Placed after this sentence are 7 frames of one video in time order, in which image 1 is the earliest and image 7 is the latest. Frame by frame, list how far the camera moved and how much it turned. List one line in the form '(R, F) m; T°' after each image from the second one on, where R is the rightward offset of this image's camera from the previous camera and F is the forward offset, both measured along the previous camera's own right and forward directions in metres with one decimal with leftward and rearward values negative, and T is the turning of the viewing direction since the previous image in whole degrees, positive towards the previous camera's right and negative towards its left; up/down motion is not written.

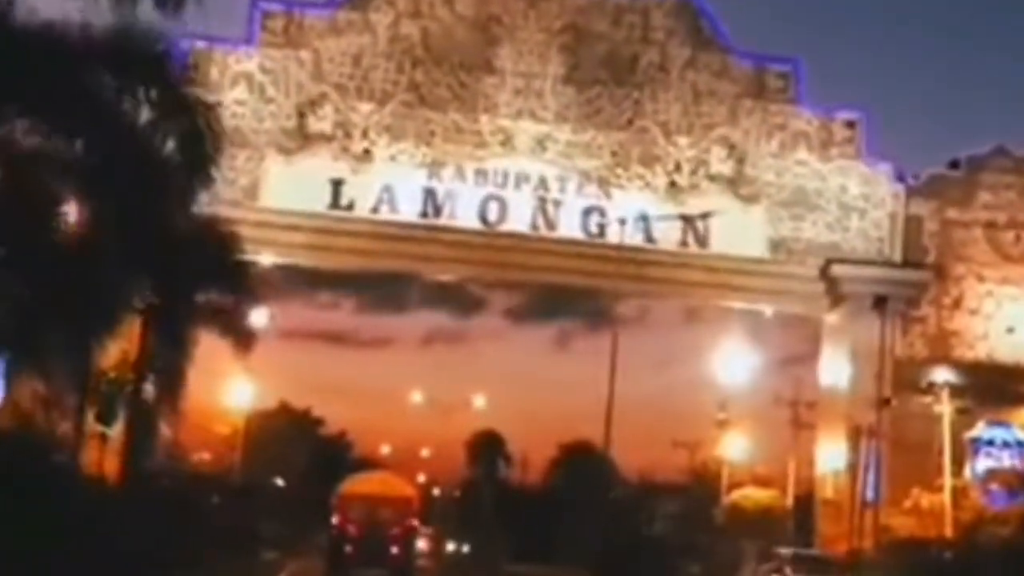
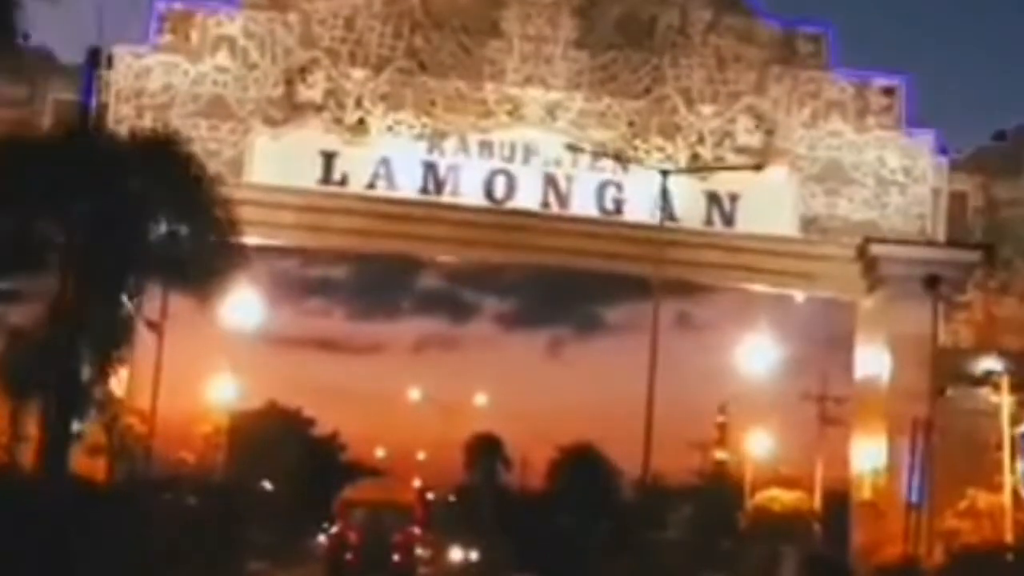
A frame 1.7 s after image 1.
(+0.1, +1.1) m; -1°
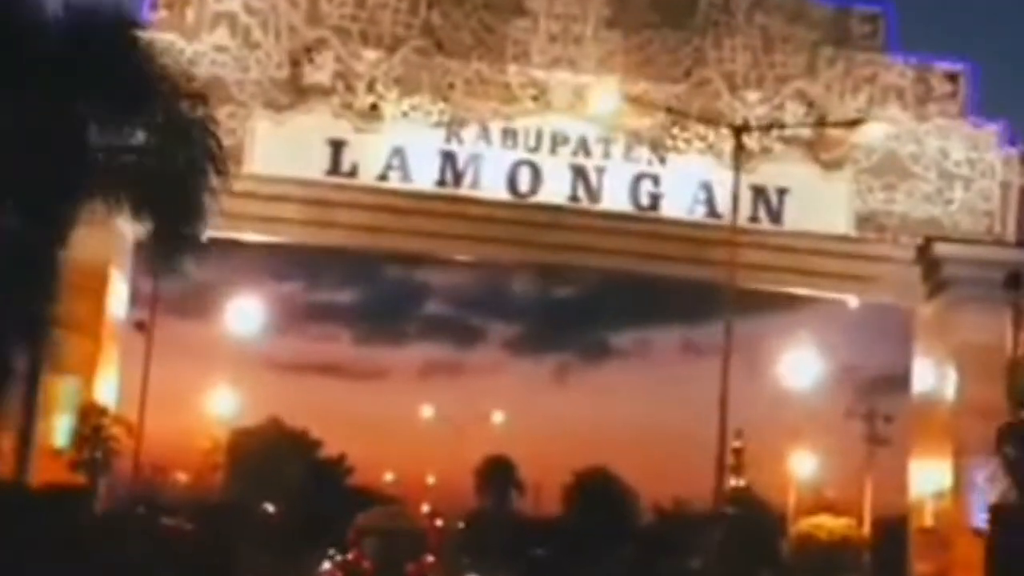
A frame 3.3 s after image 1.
(-0.1, +1.1) m; 0°
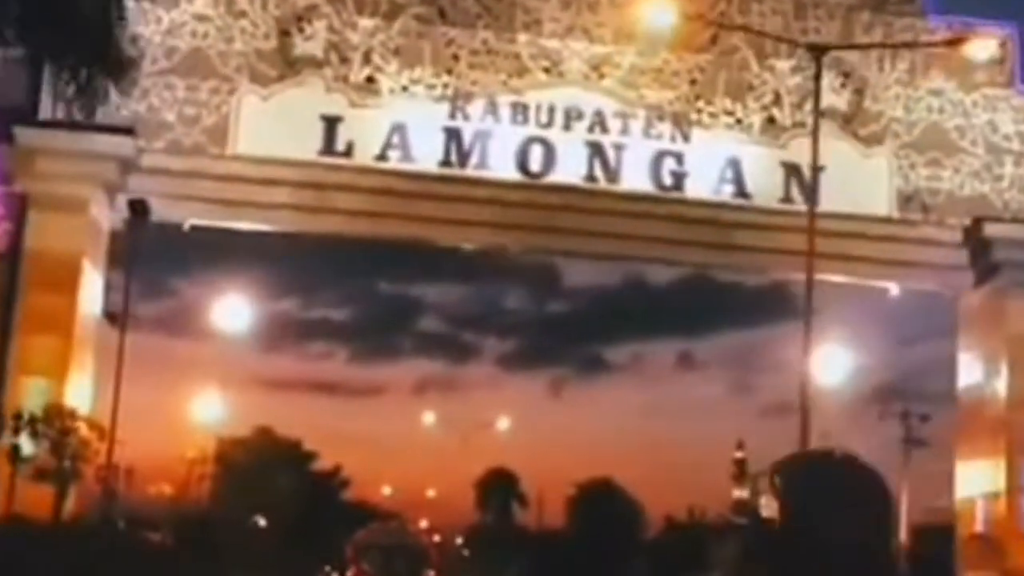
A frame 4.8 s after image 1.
(-0.1, +0.9) m; 0°
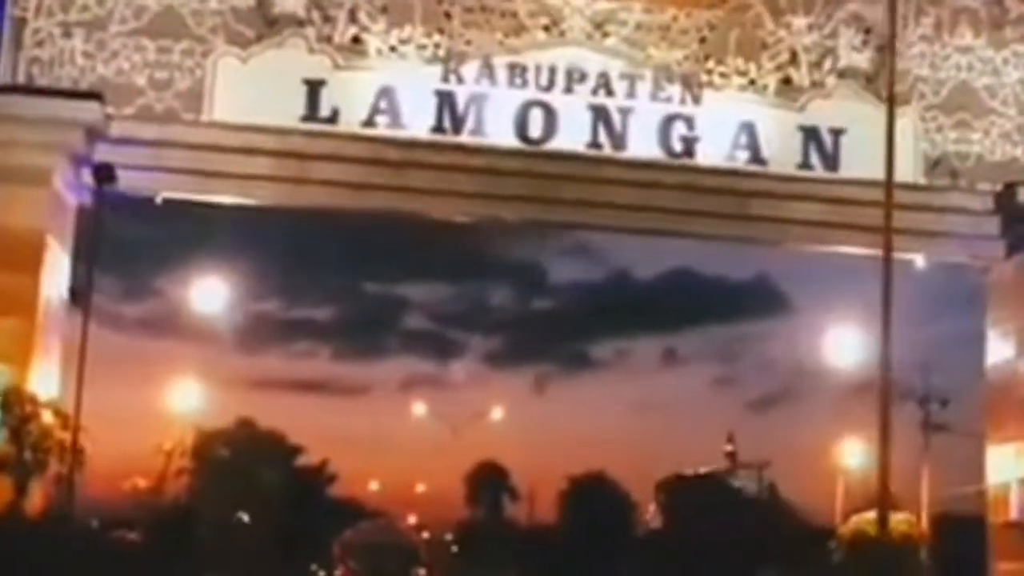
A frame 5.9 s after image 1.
(-0.1, +0.7) m; 0°
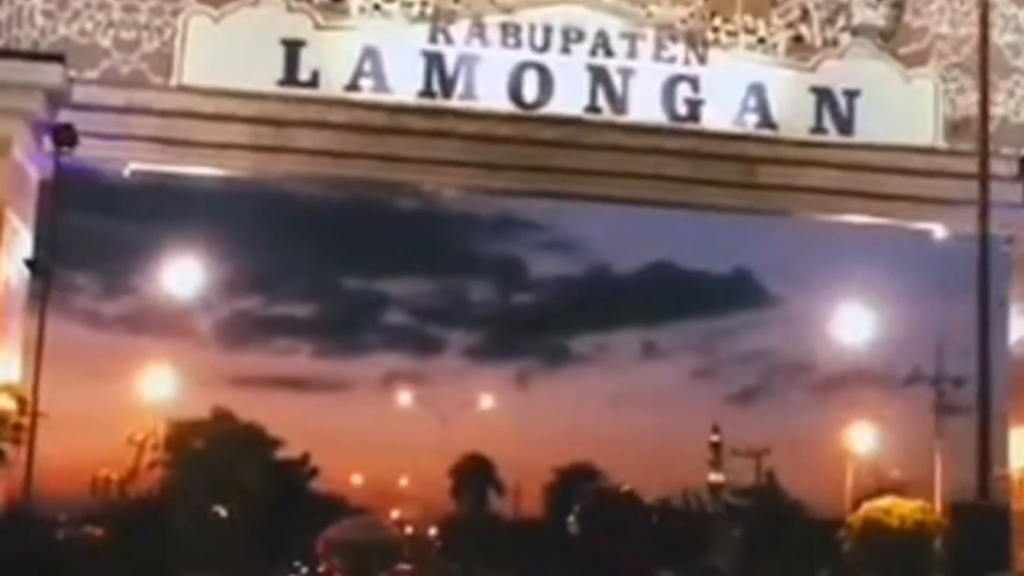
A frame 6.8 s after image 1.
(-0.1, +0.6) m; +1°
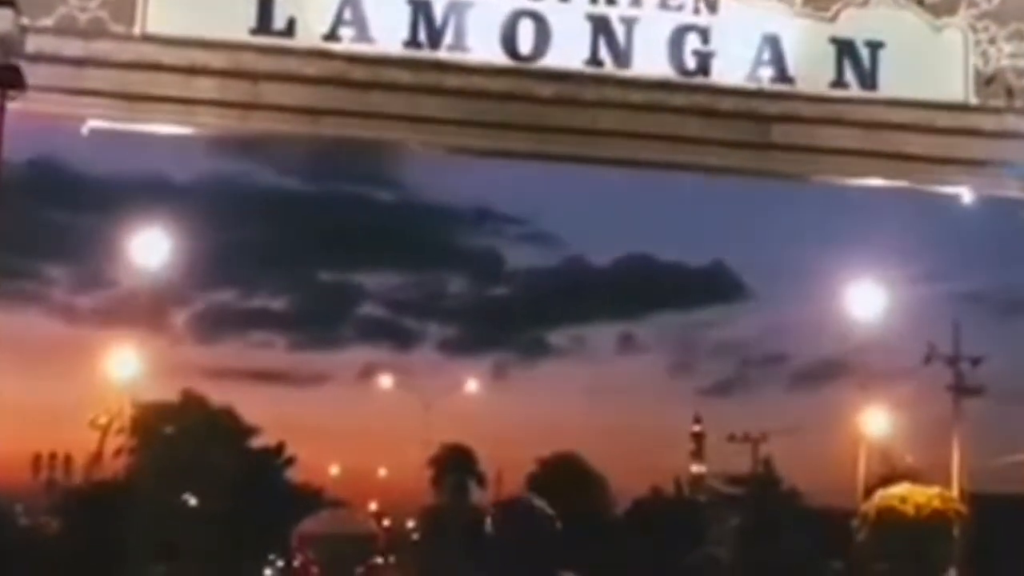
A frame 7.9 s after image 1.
(-0.1, +0.7) m; +1°
